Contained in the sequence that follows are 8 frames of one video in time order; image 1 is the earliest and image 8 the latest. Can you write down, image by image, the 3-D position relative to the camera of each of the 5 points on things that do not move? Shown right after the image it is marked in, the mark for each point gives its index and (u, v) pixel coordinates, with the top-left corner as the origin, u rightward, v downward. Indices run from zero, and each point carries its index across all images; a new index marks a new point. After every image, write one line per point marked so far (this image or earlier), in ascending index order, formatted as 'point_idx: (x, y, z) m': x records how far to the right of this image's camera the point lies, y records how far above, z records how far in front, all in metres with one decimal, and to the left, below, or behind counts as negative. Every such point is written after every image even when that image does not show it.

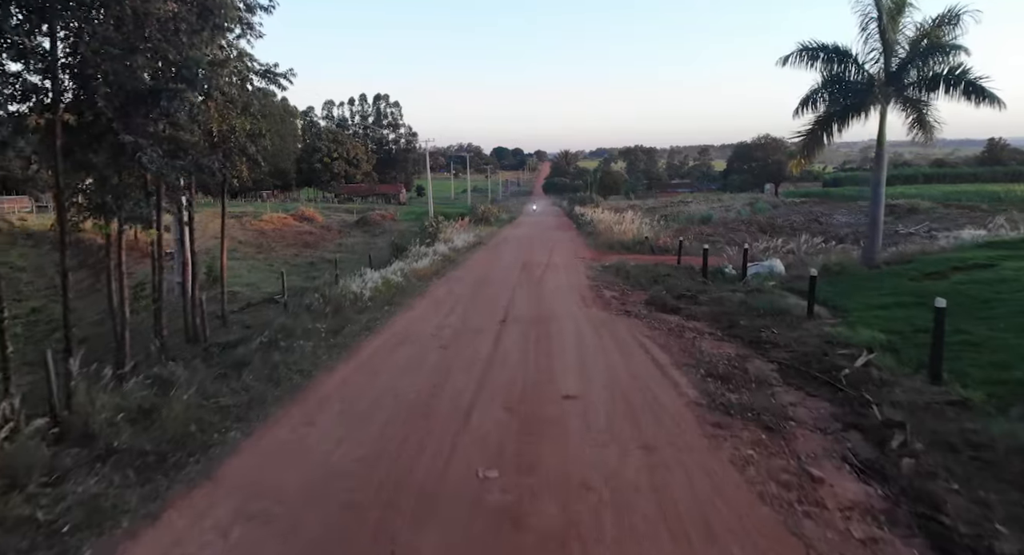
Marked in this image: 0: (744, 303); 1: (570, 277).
0: (+3.3, -0.4, +9.2) m
1: (+1.2, +0.1, +13.5) m
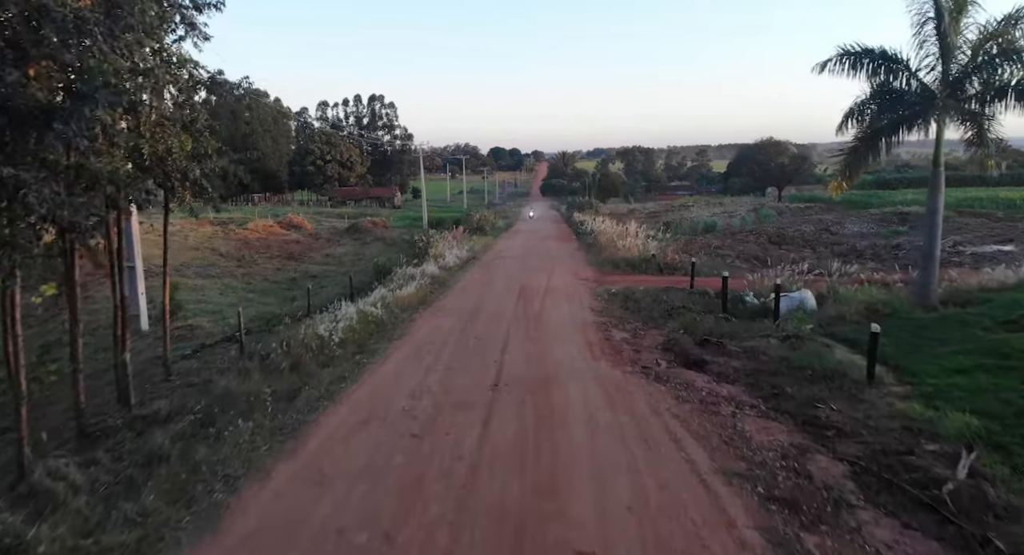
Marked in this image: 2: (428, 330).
0: (+3.2, -1.0, +7.7) m
1: (+1.1, -0.5, +12.0) m
2: (-1.4, -0.9, +10.4) m
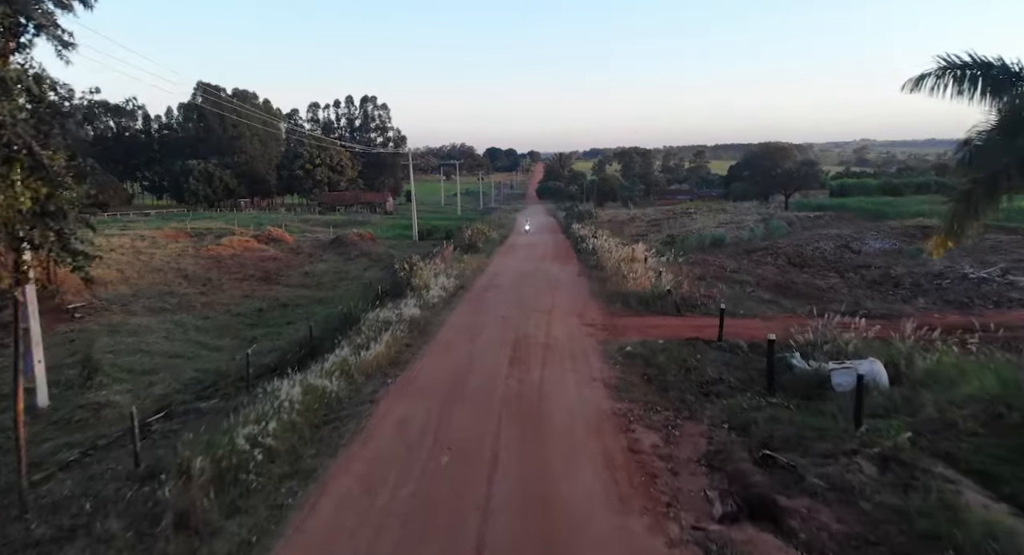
0: (+3.1, -1.9, +5.2) m
1: (+1.0, -1.5, +9.5) m
2: (-1.5, -1.8, +7.9) m
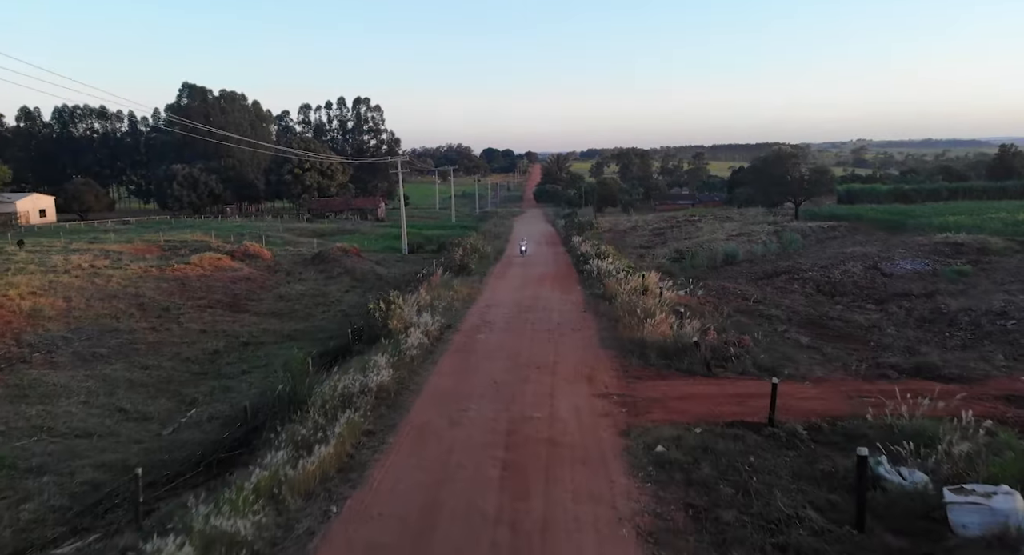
0: (+3.1, -2.9, +2.6) m
1: (+0.9, -2.5, +6.8) m
2: (-1.5, -2.8, +5.2) m
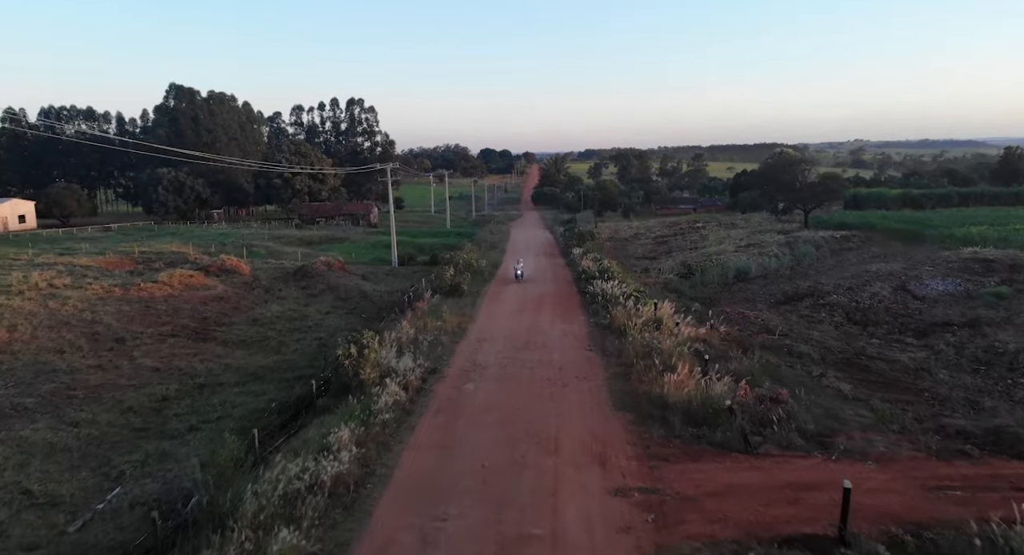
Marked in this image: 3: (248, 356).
0: (+3.0, -3.8, +0.3) m
1: (+0.8, -3.3, +4.6) m
2: (-1.6, -3.6, +2.9) m
3: (-8.0, -2.4, +19.5) m
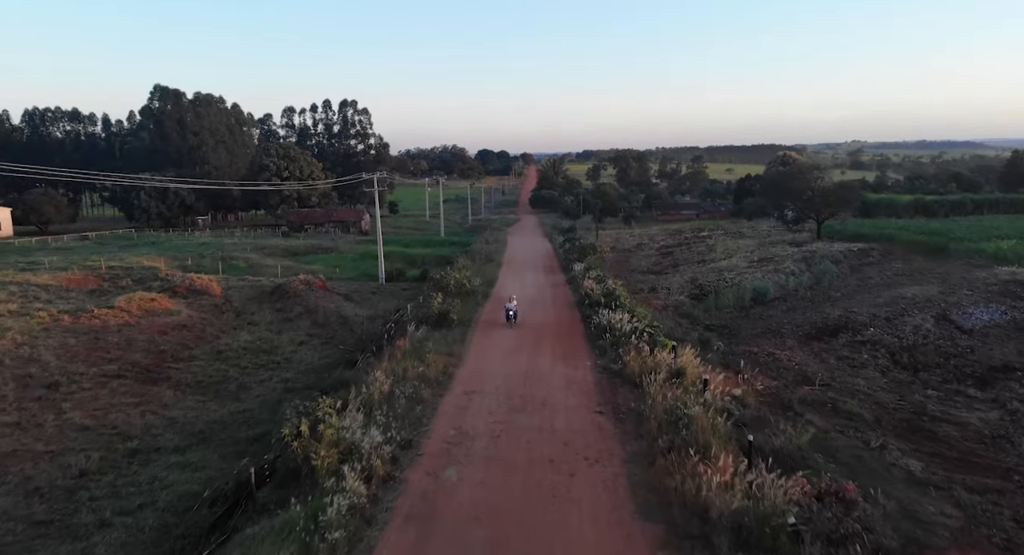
0: (+2.9, -4.7, -2.3) m
1: (+0.7, -4.3, +1.9) m
2: (-1.7, -4.6, +0.3) m
3: (-8.2, -3.3, +16.8) m
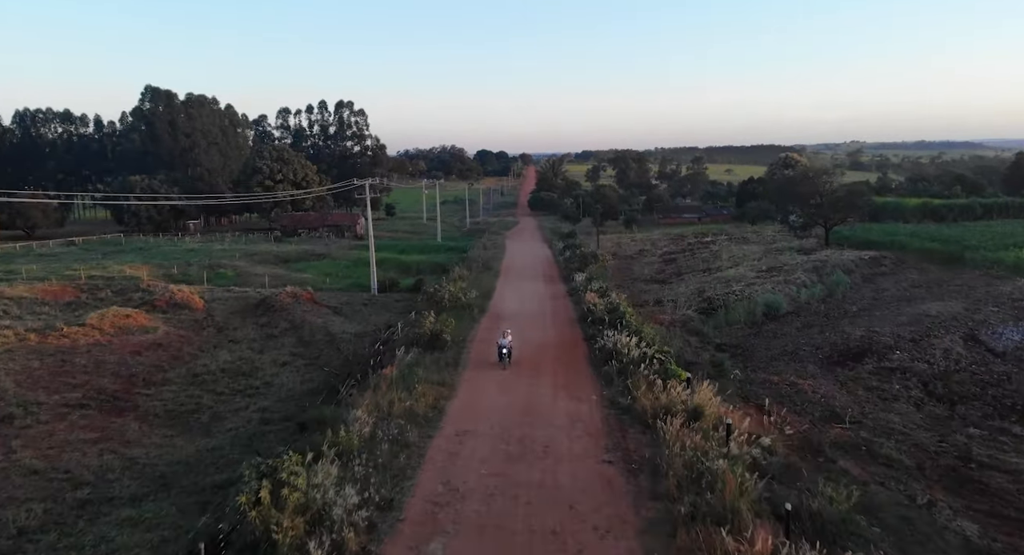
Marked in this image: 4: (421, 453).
0: (+2.9, -5.2, -3.8) m
1: (+0.7, -4.8, +0.4) m
2: (-1.8, -5.1, -1.2) m
3: (-8.2, -3.8, +15.3) m
4: (-1.7, -3.3, +12.1) m
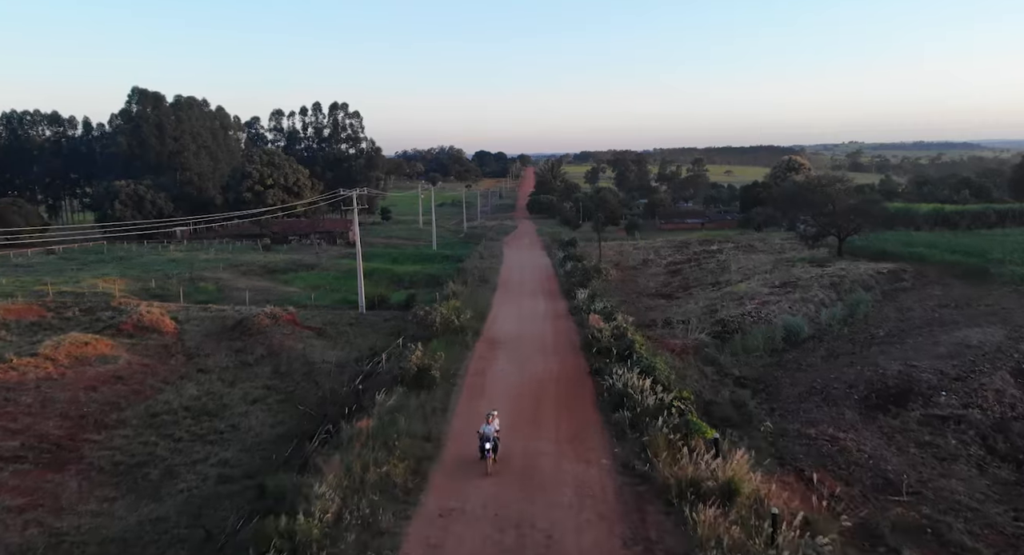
0: (+2.8, -6.0, -6.0) m
1: (+0.6, -5.6, -1.7) m
2: (-1.8, -5.9, -3.3) m
3: (-8.3, -4.6, +13.2) m
4: (-1.8, -4.1, +10.0) m
